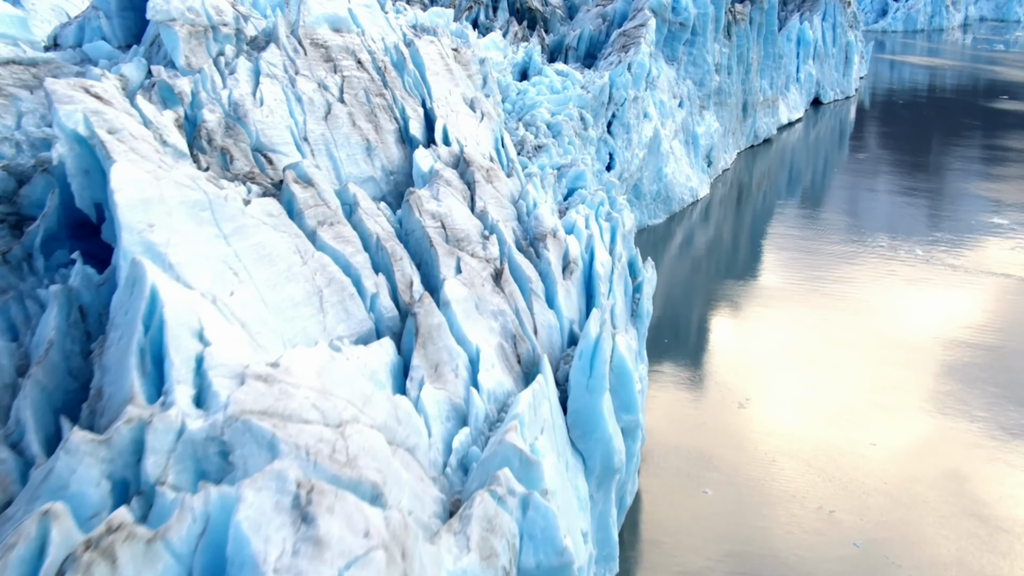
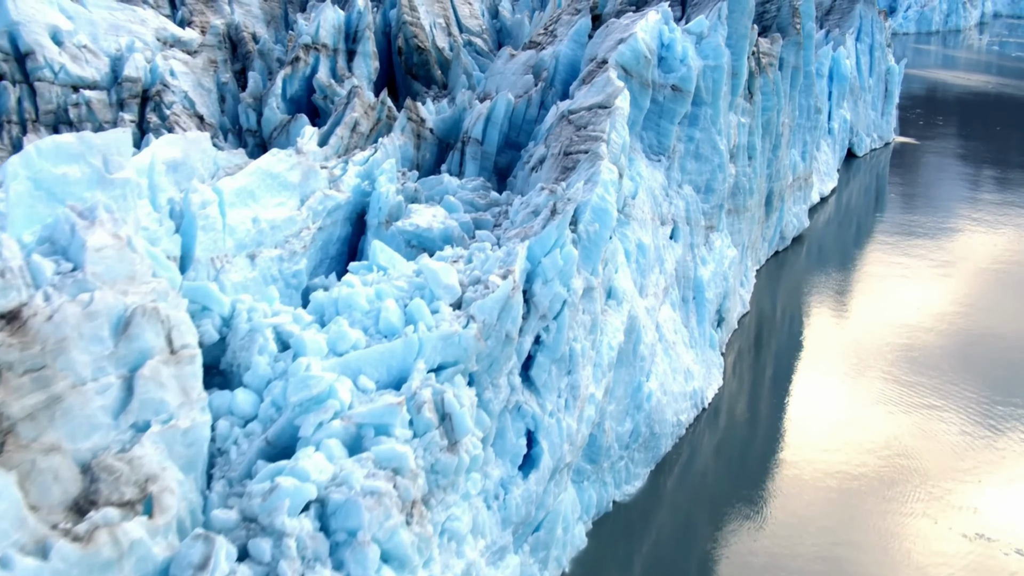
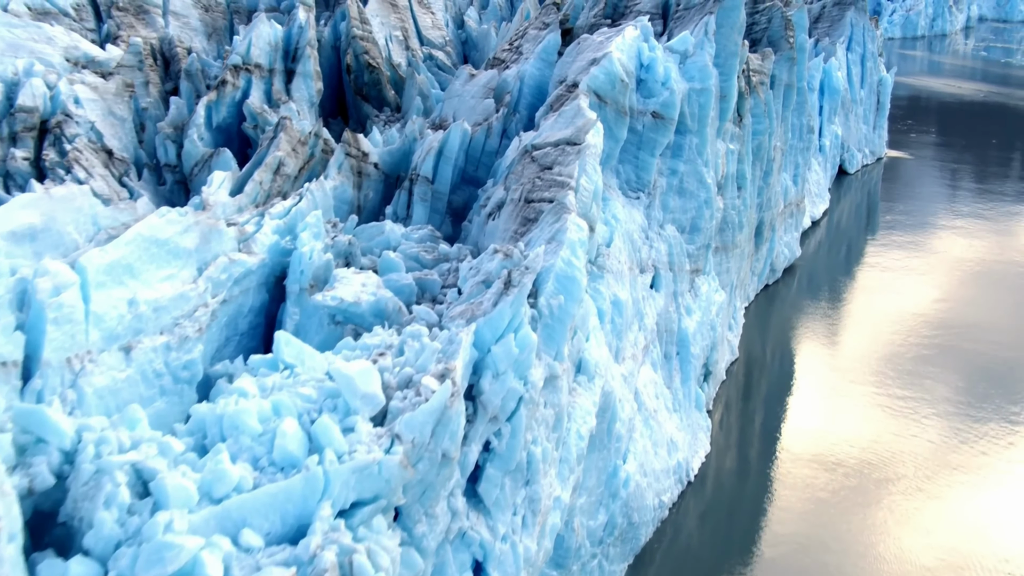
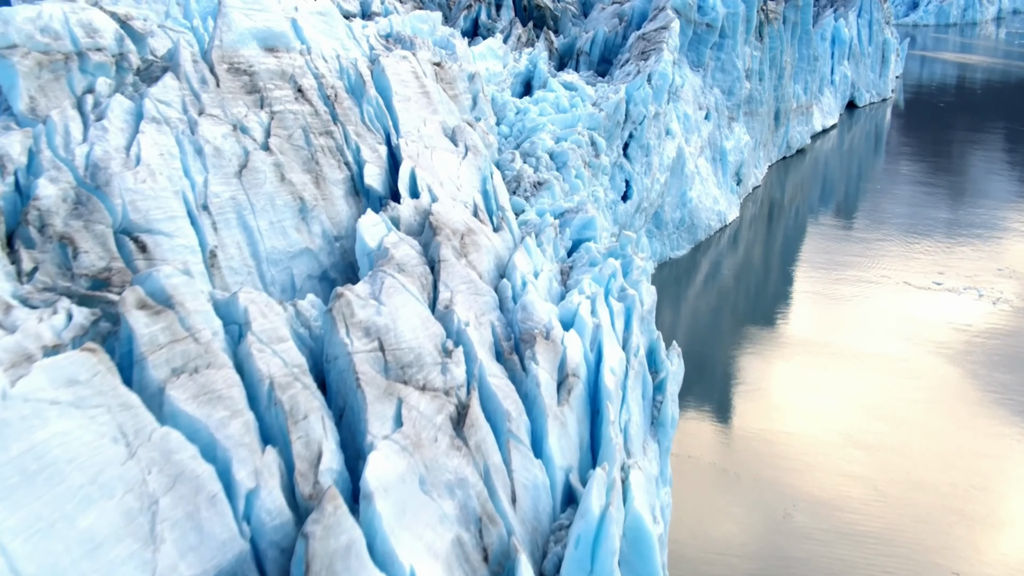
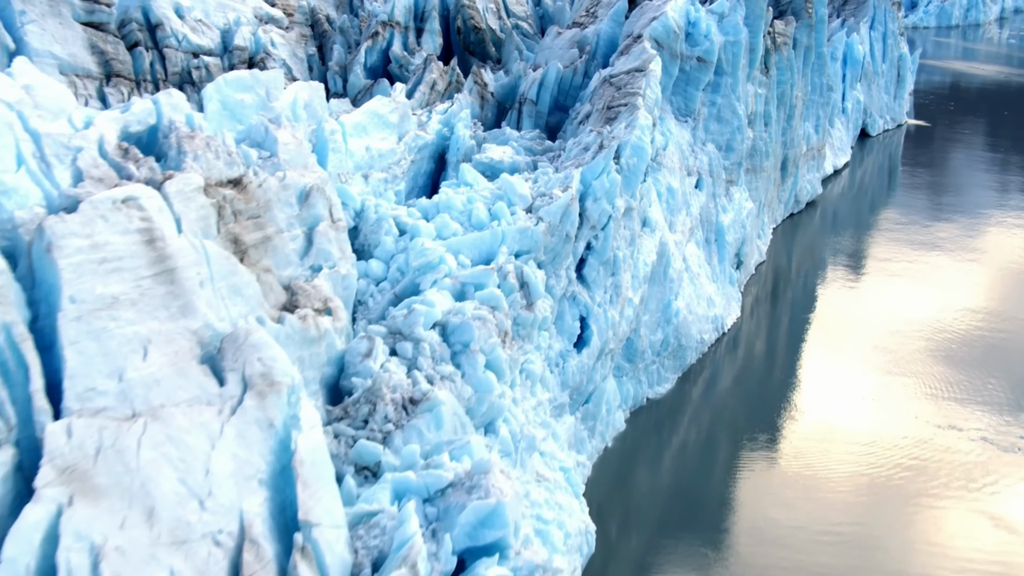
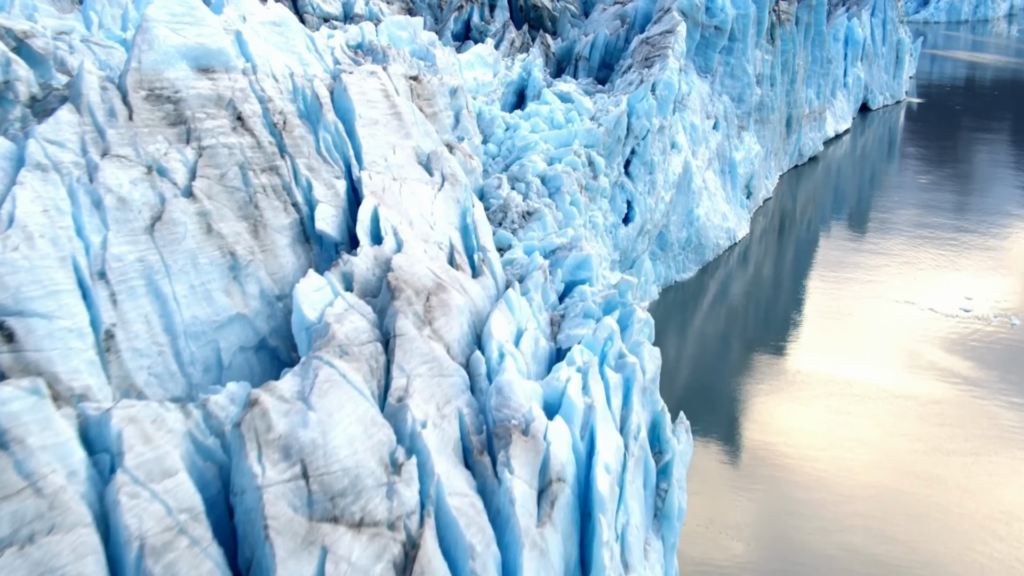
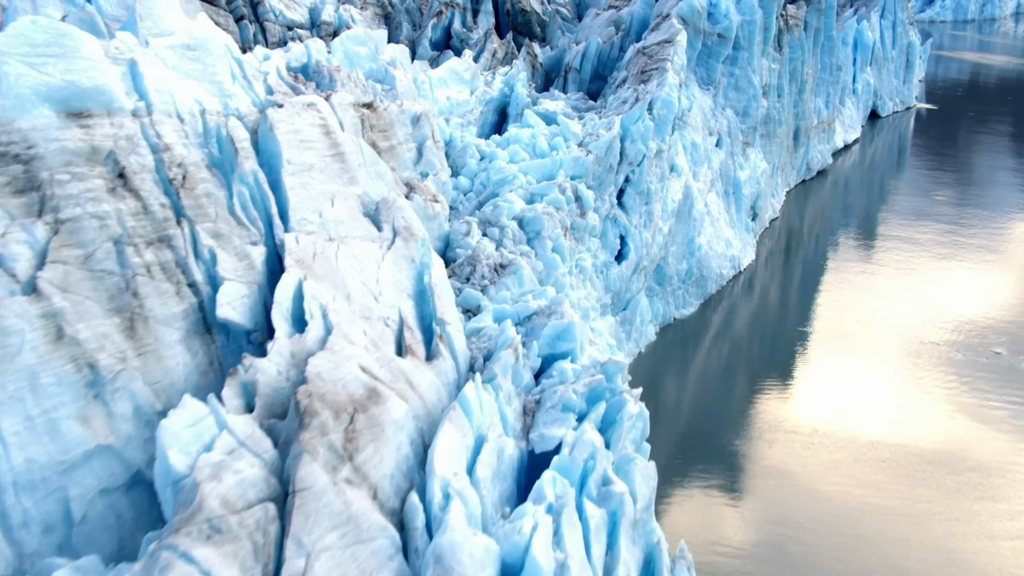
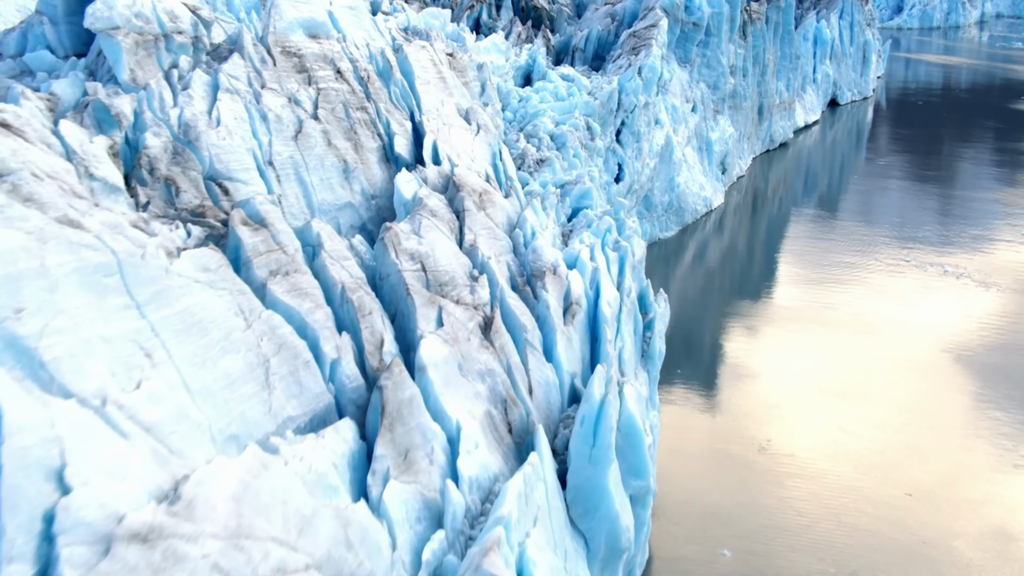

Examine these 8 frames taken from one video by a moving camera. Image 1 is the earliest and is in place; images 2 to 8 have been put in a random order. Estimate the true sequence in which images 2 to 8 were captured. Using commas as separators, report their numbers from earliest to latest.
8, 4, 6, 7, 5, 2, 3
